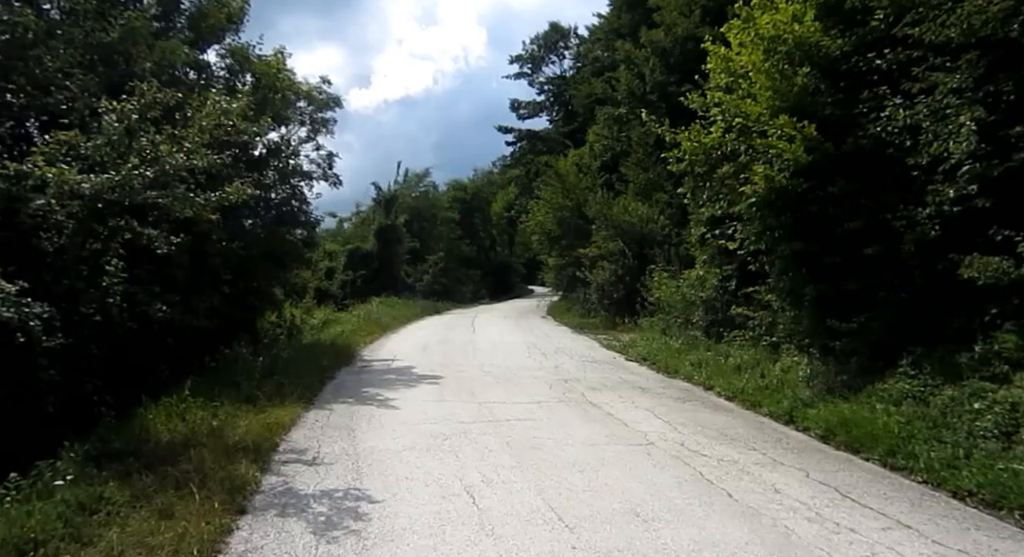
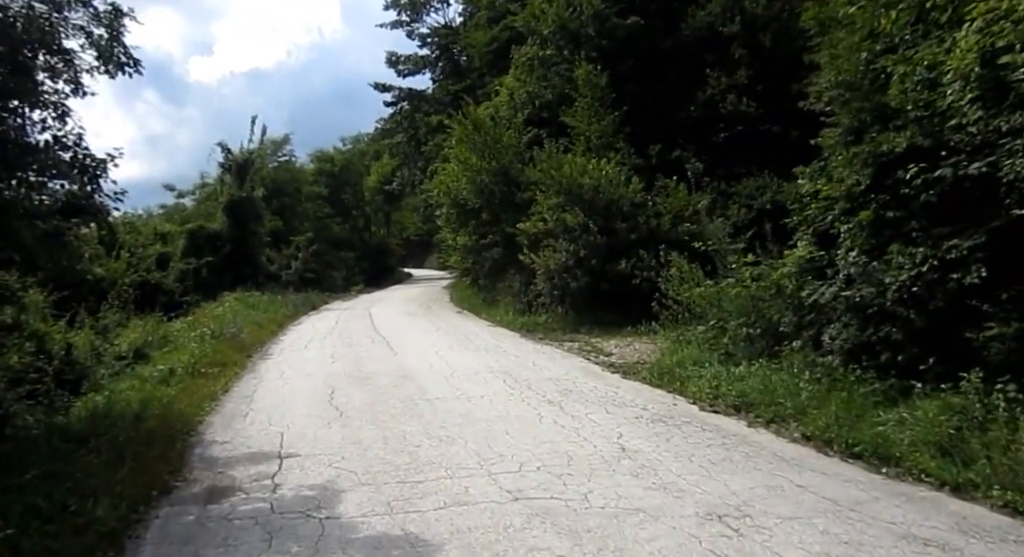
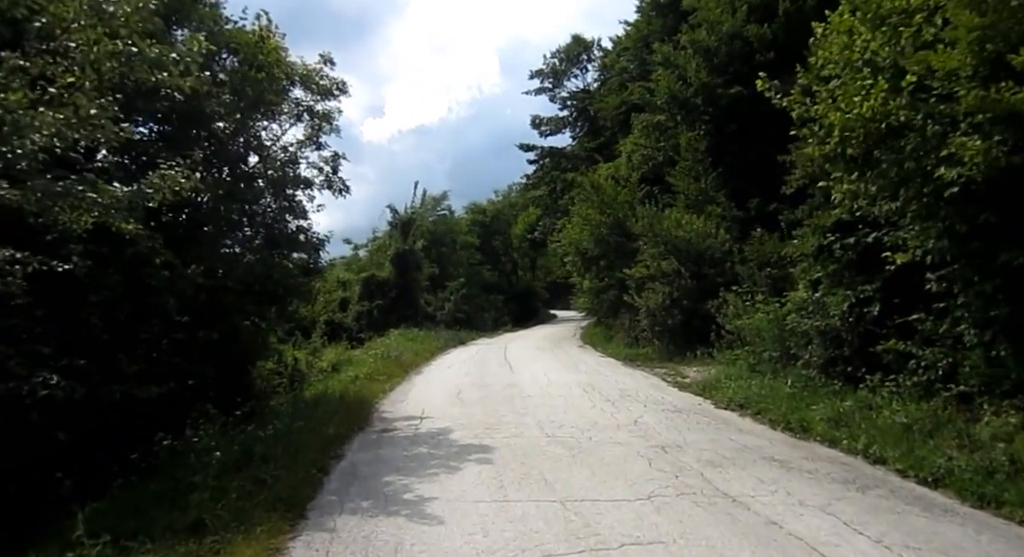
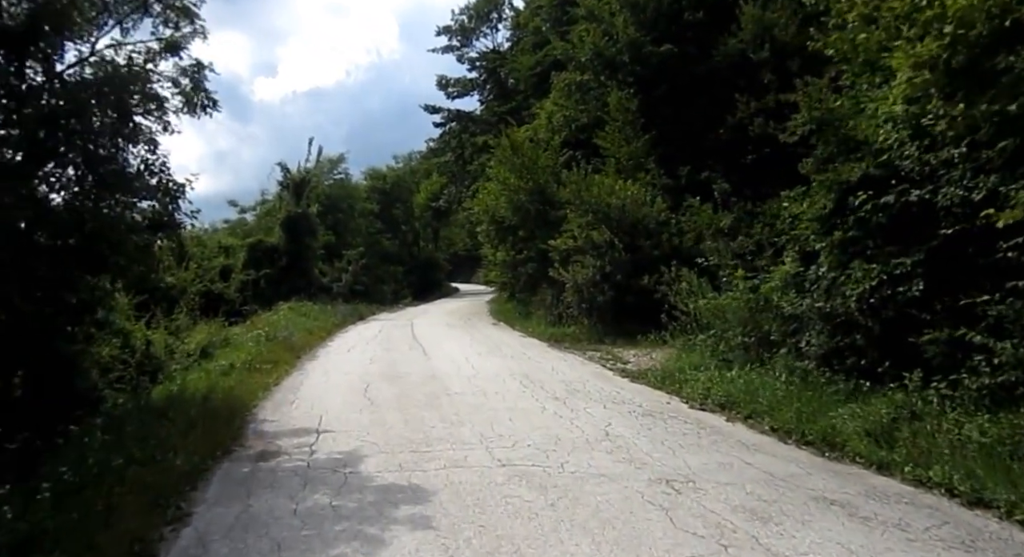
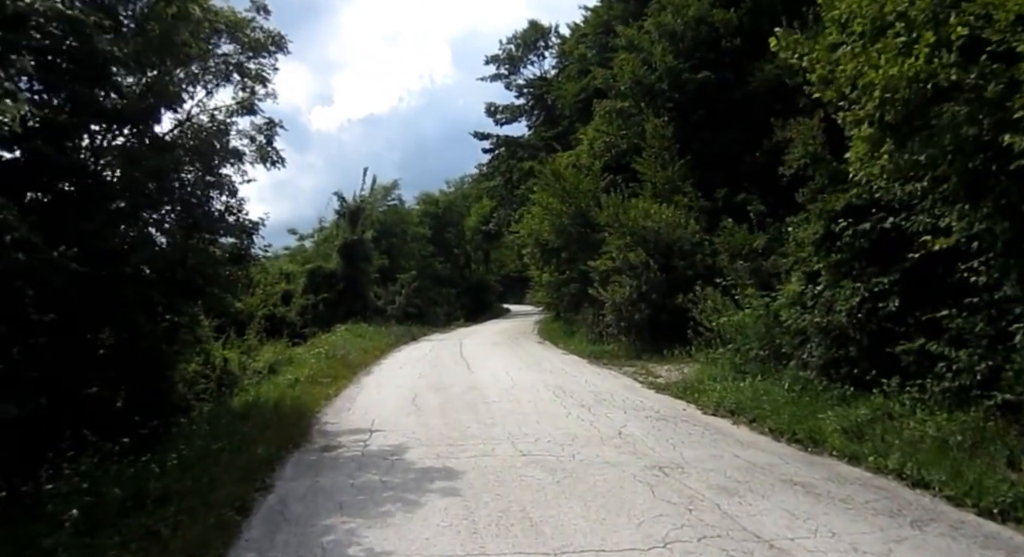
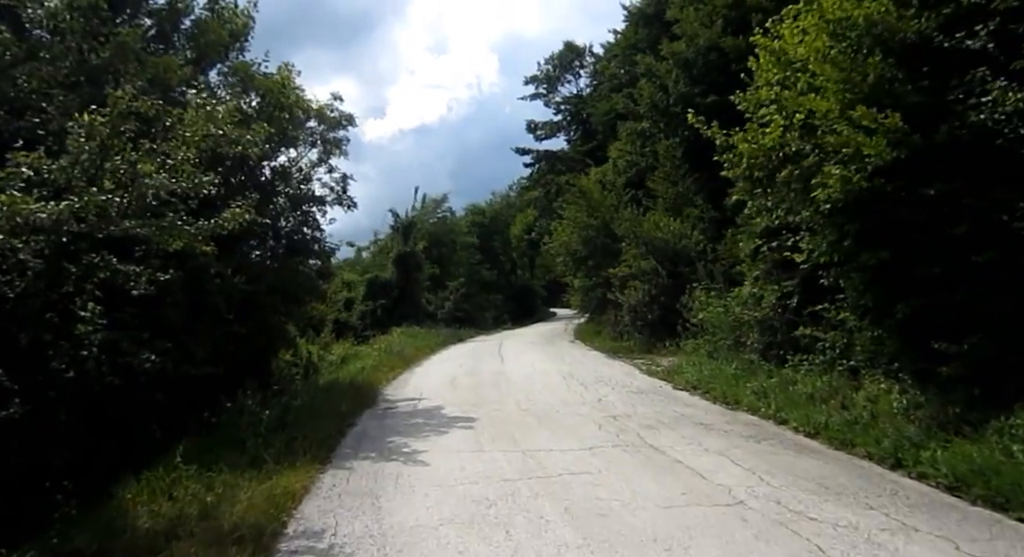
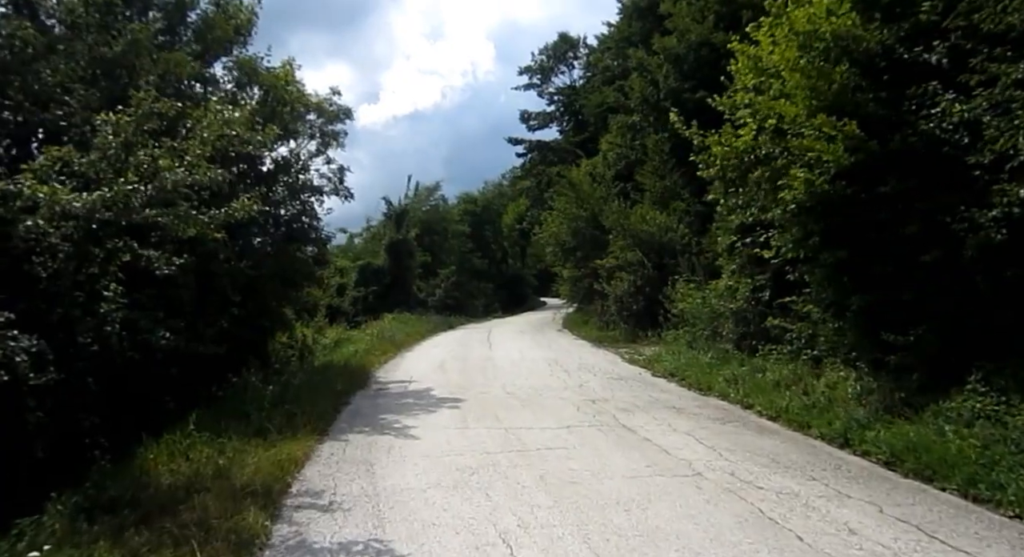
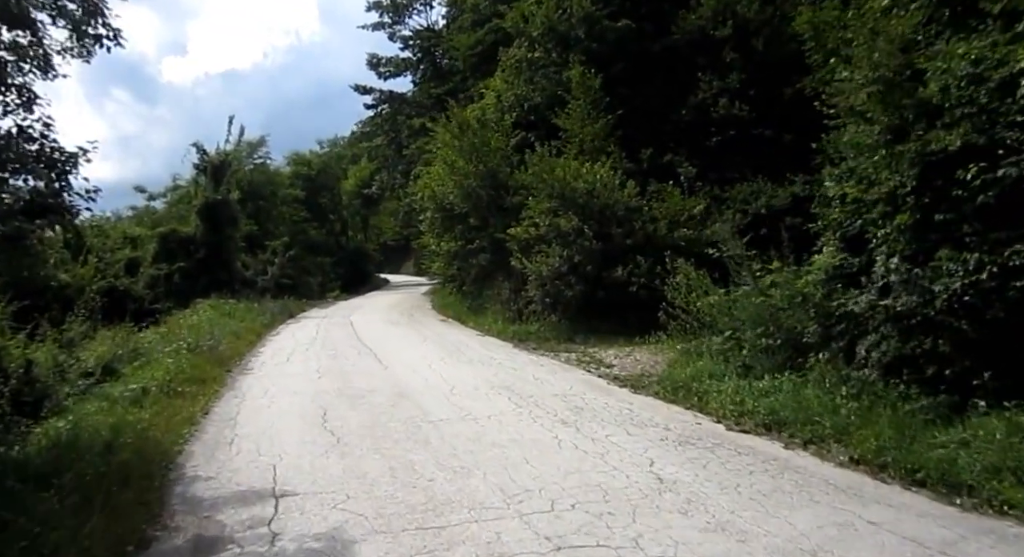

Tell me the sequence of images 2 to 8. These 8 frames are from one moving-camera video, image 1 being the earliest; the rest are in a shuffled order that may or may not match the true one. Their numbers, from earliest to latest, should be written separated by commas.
7, 6, 3, 5, 4, 2, 8
